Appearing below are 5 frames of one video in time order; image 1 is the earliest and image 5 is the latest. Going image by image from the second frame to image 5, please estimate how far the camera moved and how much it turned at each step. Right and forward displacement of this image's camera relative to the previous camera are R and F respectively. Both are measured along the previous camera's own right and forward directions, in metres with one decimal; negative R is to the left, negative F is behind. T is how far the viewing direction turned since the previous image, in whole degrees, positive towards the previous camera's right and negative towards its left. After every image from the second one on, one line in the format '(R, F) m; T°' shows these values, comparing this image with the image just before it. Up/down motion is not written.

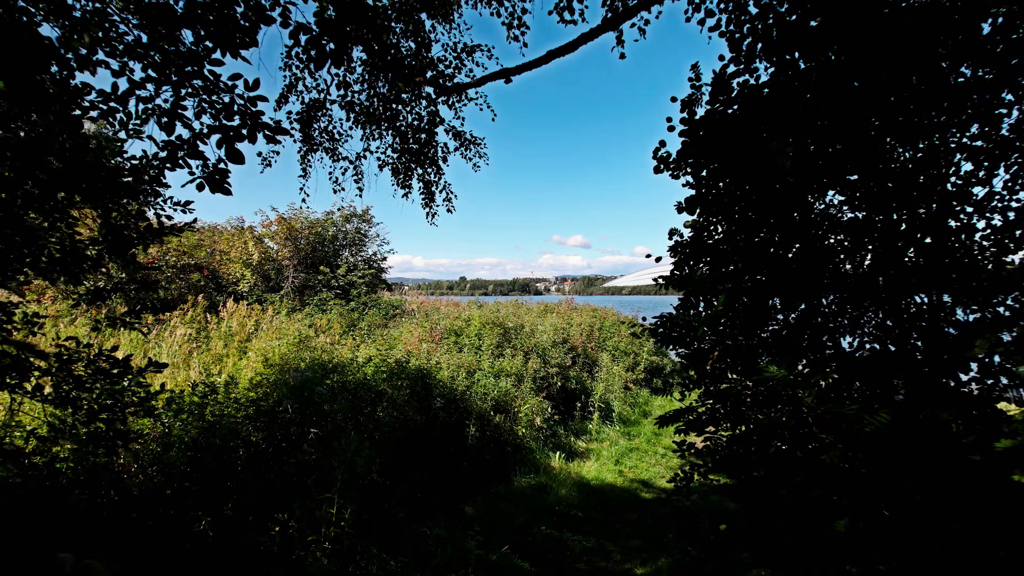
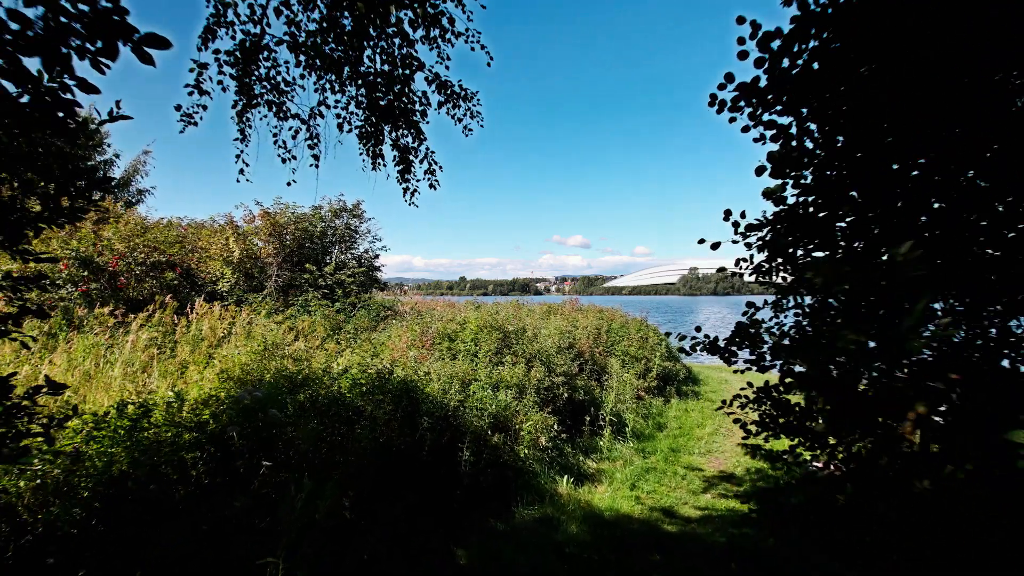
(0.0, +0.9) m; 0°
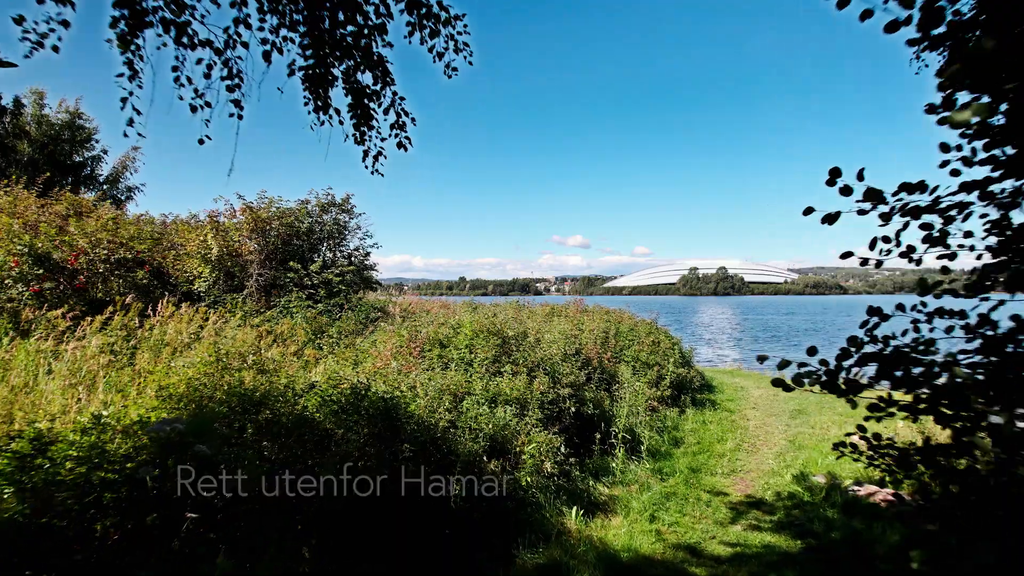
(0.0, +0.8) m; 0°
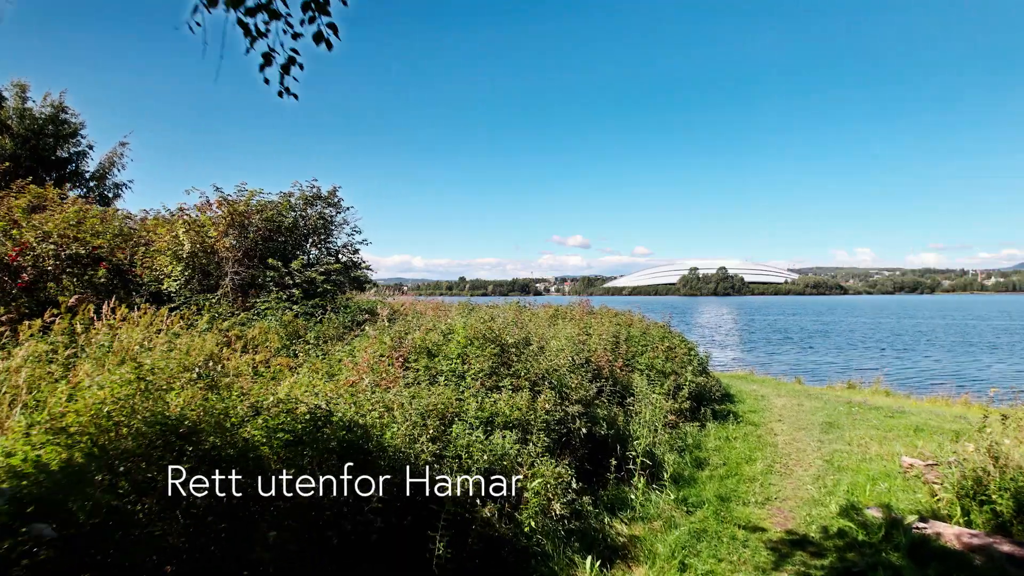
(0.0, +0.9) m; 0°
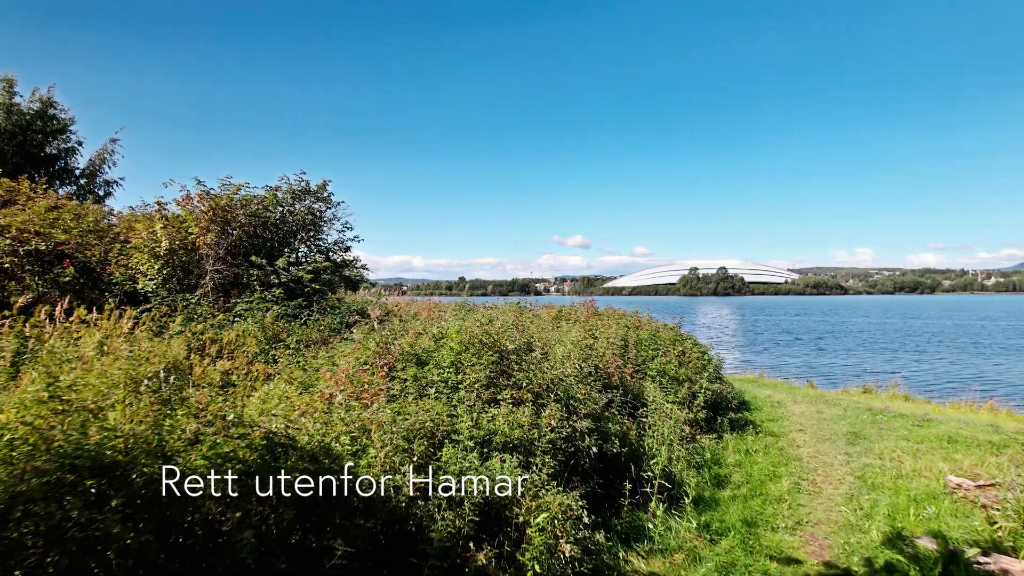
(0.0, +0.6) m; 0°
